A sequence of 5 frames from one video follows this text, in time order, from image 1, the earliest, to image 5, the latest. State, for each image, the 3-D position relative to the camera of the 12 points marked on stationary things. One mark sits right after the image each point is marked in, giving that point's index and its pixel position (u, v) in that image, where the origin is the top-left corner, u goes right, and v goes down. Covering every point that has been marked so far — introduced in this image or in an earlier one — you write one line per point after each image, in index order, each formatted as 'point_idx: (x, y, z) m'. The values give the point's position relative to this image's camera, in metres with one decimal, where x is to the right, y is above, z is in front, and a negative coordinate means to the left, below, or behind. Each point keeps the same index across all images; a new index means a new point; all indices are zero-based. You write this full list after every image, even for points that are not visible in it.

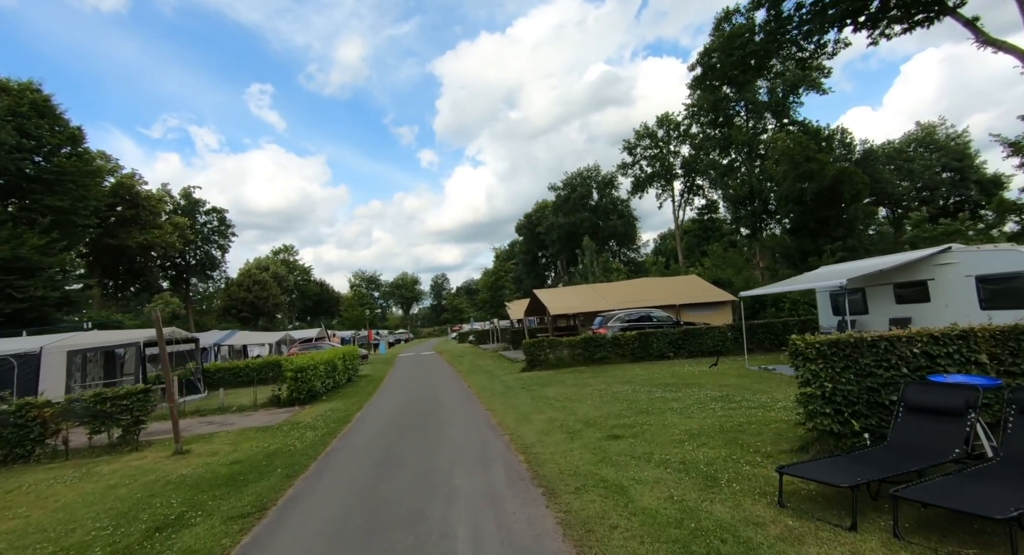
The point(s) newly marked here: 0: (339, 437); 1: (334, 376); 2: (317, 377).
0: (-3.4, -3.1, +9.9) m
1: (-6.3, -3.4, +18.1) m
2: (-6.0, -3.1, +15.8) m
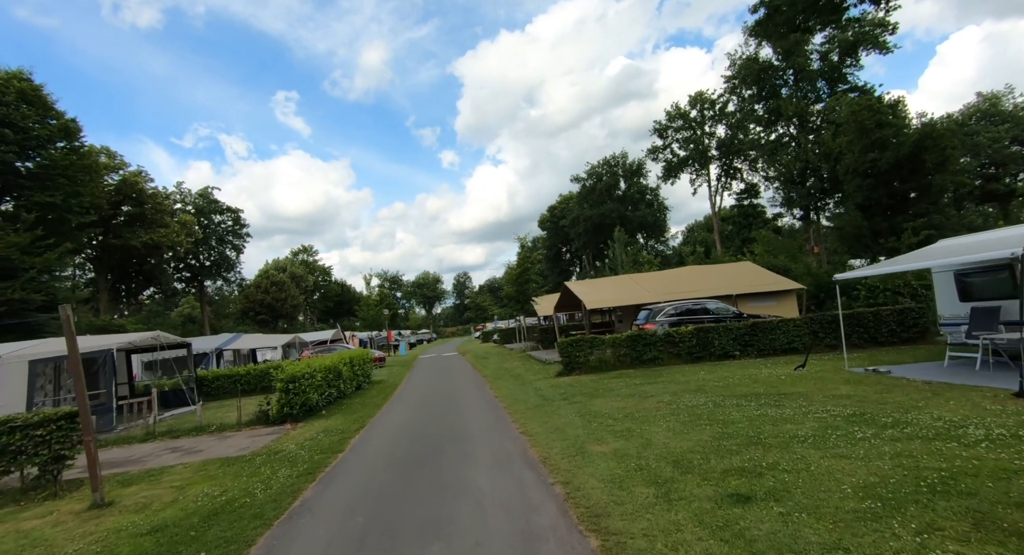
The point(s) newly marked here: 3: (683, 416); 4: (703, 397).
0: (-2.7, -2.8, +7.2) m
1: (-5.2, -3.2, +15.4) m
2: (-5.1, -2.8, +13.2) m
3: (+2.8, -2.3, +8.5) m
4: (+3.8, -2.4, +10.3) m
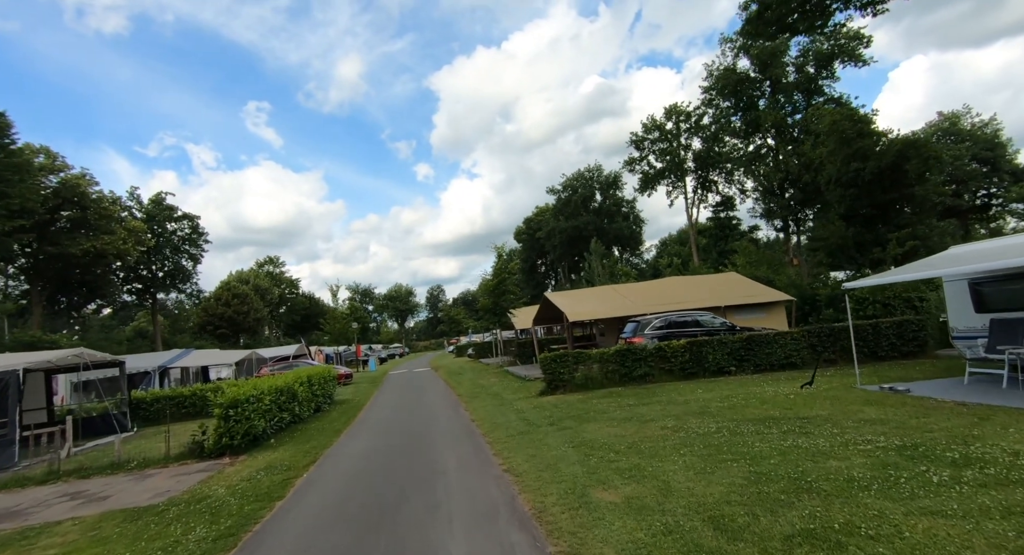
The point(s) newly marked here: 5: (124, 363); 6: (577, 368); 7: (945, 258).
0: (-2.9, -2.8, +5.5) m
1: (-5.8, -3.4, +13.6) m
2: (-5.5, -3.0, +11.3) m
3: (+2.6, -2.4, +7.1) m
4: (+3.5, -2.5, +8.9) m
5: (-12.5, -2.8, +16.6) m
6: (+1.9, -2.7, +15.1) m
7: (+10.4, +0.5, +12.4) m
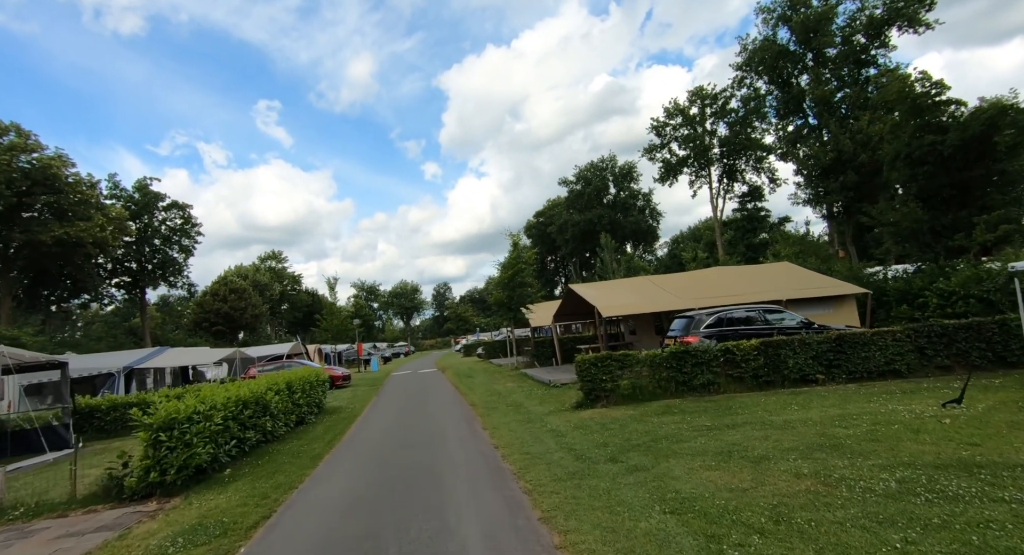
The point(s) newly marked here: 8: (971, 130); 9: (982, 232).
0: (-2.3, -2.4, +2.4) m
1: (-5.2, -3.0, +10.6) m
2: (-4.9, -2.6, +8.3) m
3: (+3.1, -2.0, +4.0) m
4: (+4.1, -2.1, +5.8) m
5: (-11.8, -2.3, +13.7) m
6: (+2.6, -2.3, +12.0) m
7: (+11.1, +0.9, +9.2) m
8: (+17.8, +5.7, +20.0) m
9: (+17.8, +1.7, +19.5) m
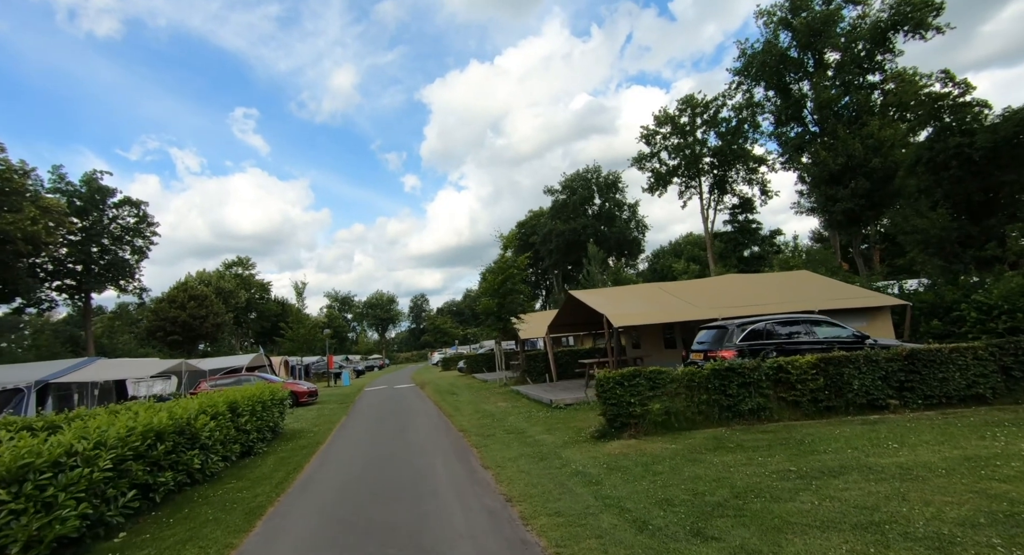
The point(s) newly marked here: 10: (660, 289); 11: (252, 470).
0: (-1.8, -2.1, -0.1) m
1: (-5.0, -2.8, +7.9) m
2: (-4.7, -2.3, +5.6) m
3: (+3.6, -1.8, +1.7) m
4: (+4.4, -2.0, +3.5) m
5: (-11.8, -2.1, +10.7) m
6: (+2.7, -2.2, +9.6) m
7: (+11.3, +0.8, +7.3) m
8: (+17.6, +5.3, +18.5) m
9: (+17.6, +1.3, +17.9) m
10: (+5.2, -0.5, +18.3) m
11: (-4.9, -3.6, +9.7) m
